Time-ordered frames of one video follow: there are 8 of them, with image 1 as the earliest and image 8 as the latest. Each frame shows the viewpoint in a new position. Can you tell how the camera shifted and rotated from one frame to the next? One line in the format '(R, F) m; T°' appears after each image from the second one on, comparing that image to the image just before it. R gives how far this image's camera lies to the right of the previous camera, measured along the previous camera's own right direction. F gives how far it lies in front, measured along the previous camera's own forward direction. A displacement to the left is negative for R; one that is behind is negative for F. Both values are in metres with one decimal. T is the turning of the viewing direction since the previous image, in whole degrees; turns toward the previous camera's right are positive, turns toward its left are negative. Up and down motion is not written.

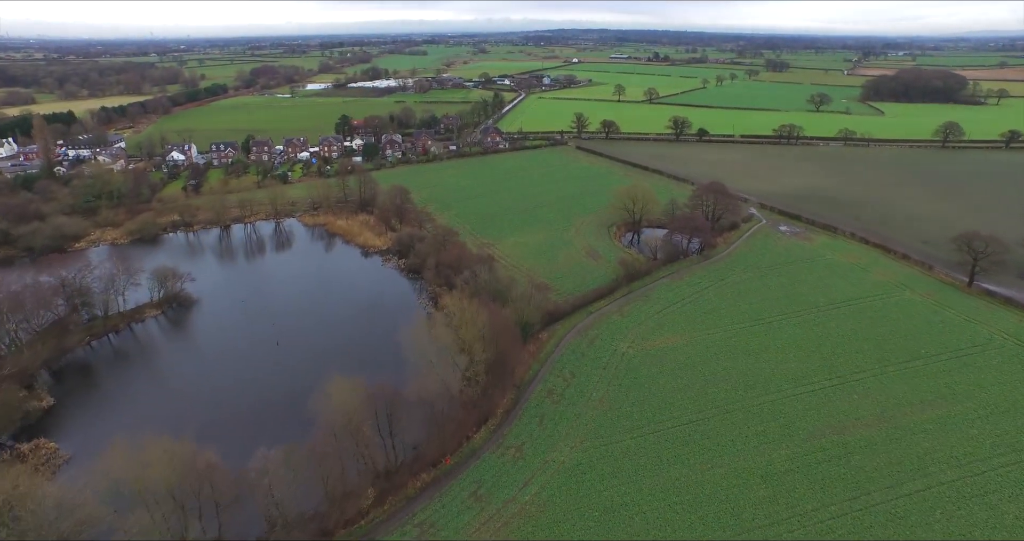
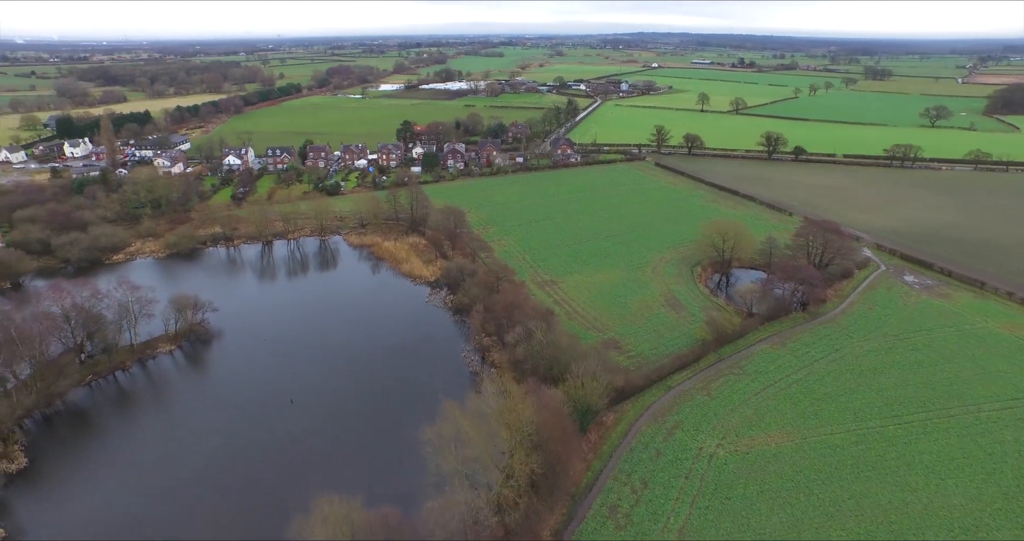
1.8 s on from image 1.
(+0.1, +6.0) m; -6°
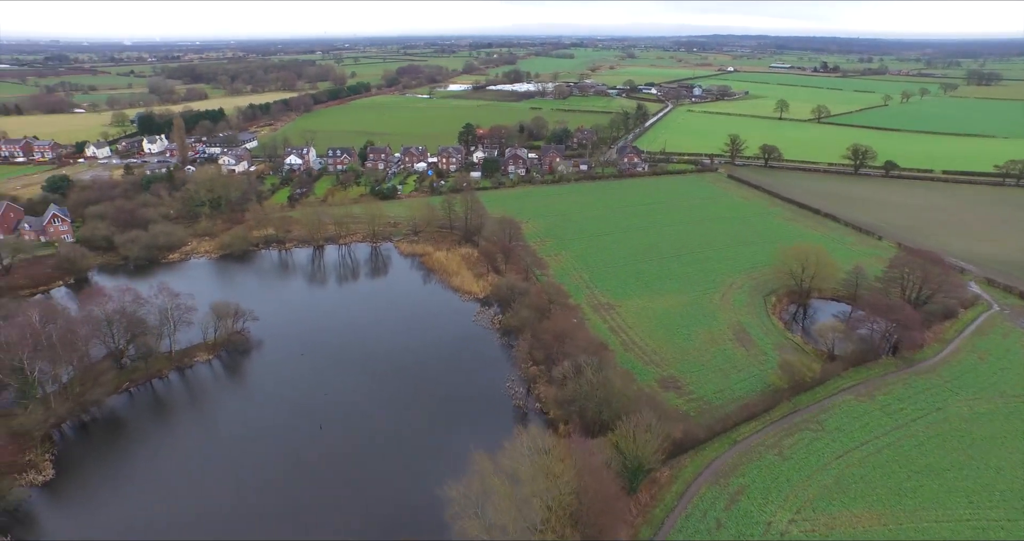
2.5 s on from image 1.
(+0.4, +2.5) m; -6°
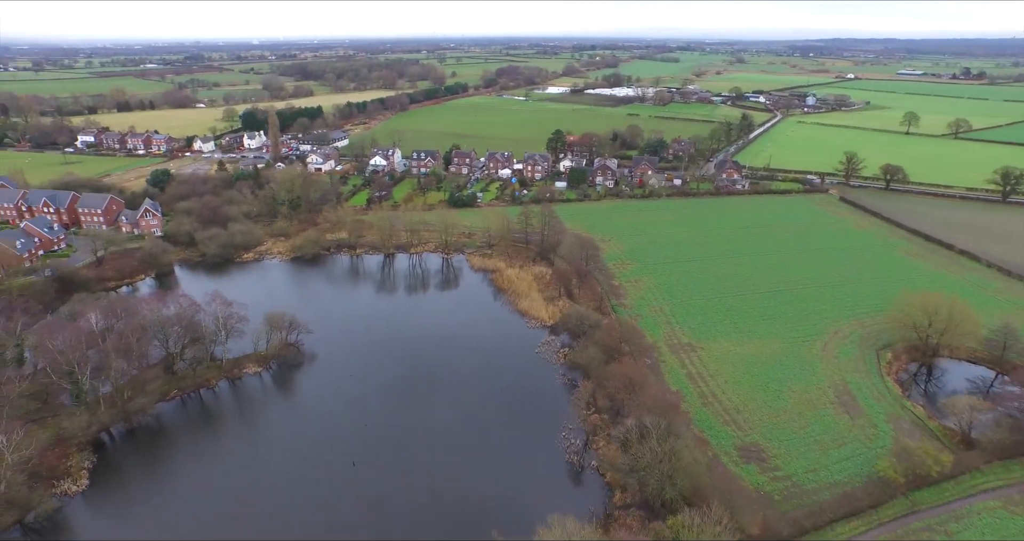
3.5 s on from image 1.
(+1.0, +3.1) m; -8°
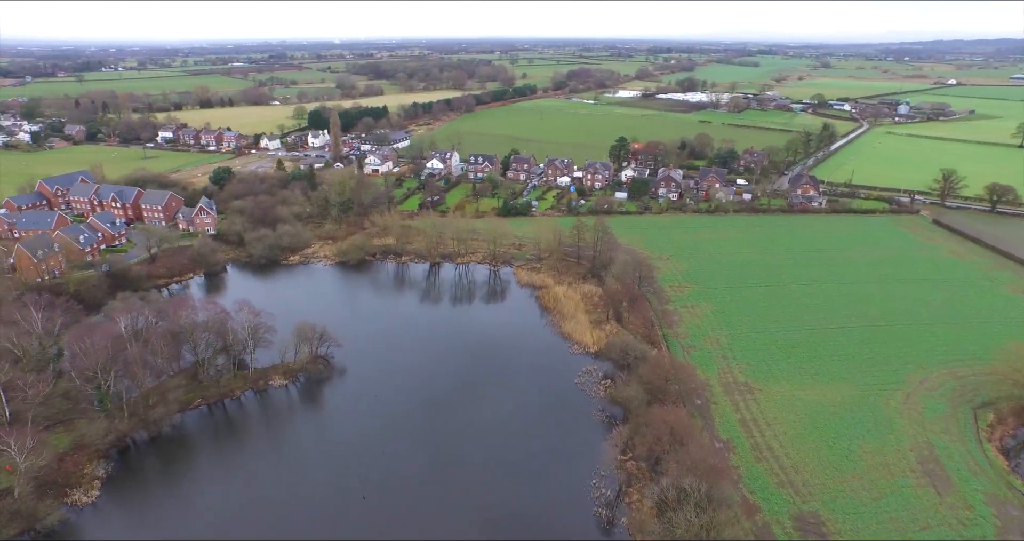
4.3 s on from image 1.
(+1.1, +2.3) m; -6°
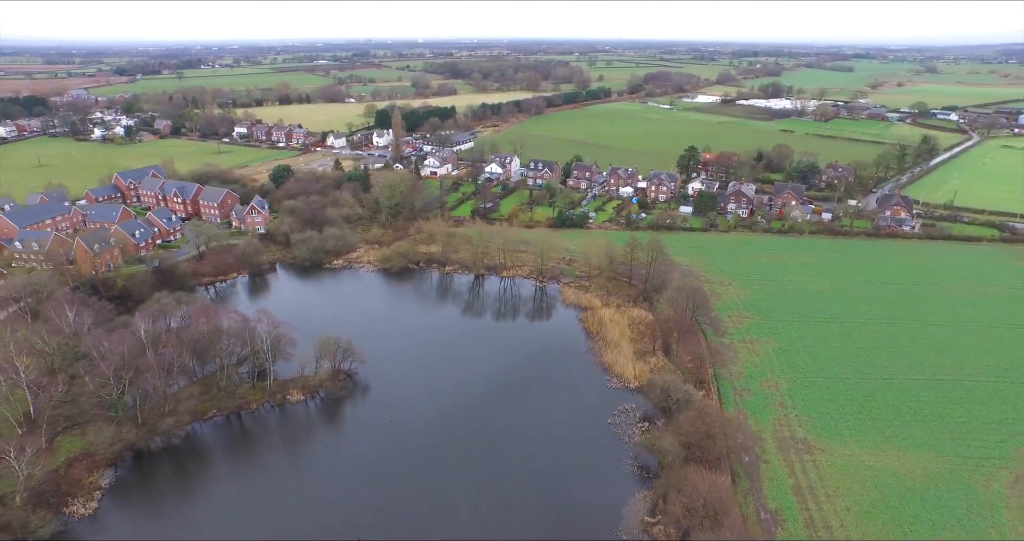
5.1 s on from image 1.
(+1.5, +2.5) m; -6°
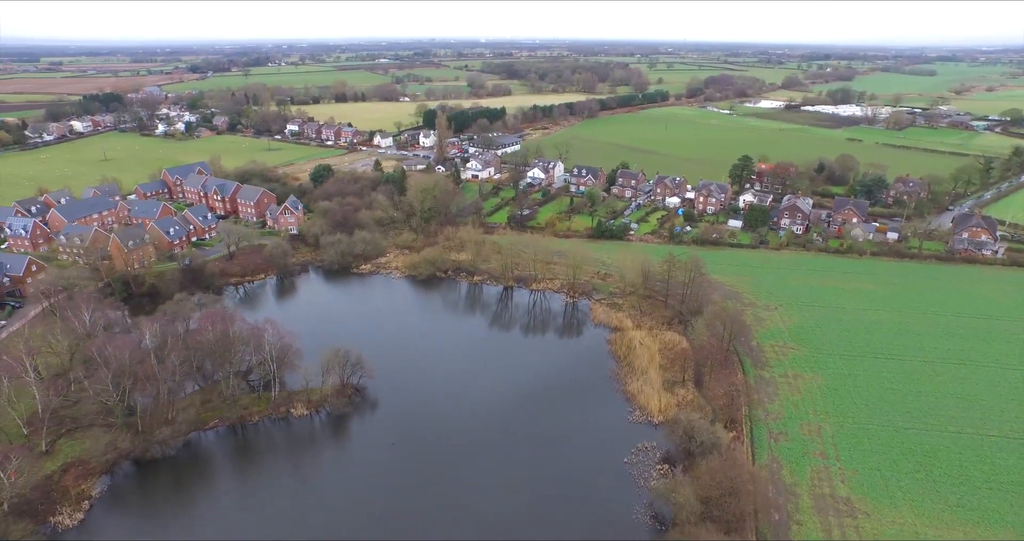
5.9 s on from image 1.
(+1.5, +2.0) m; -5°
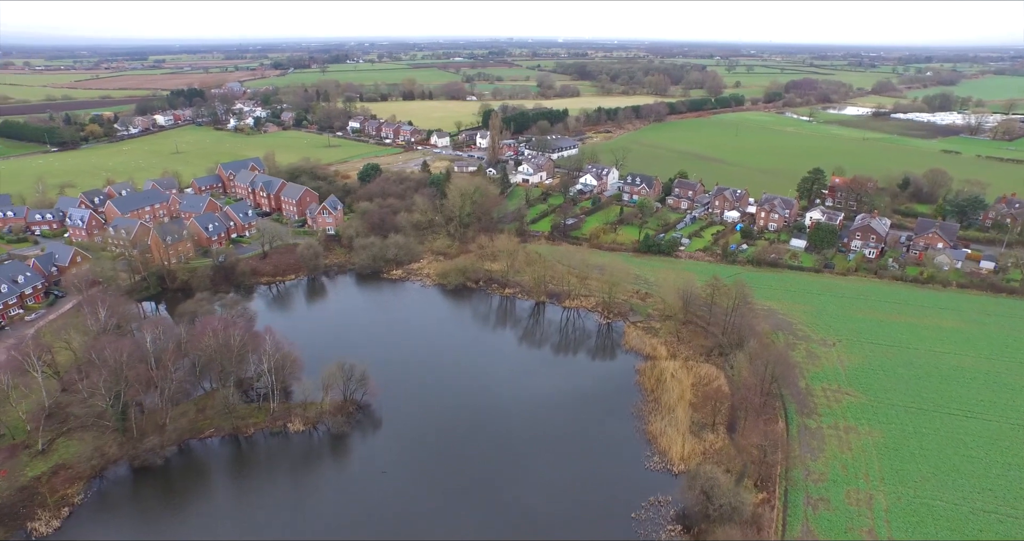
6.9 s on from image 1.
(+2.1, +2.4) m; -6°
